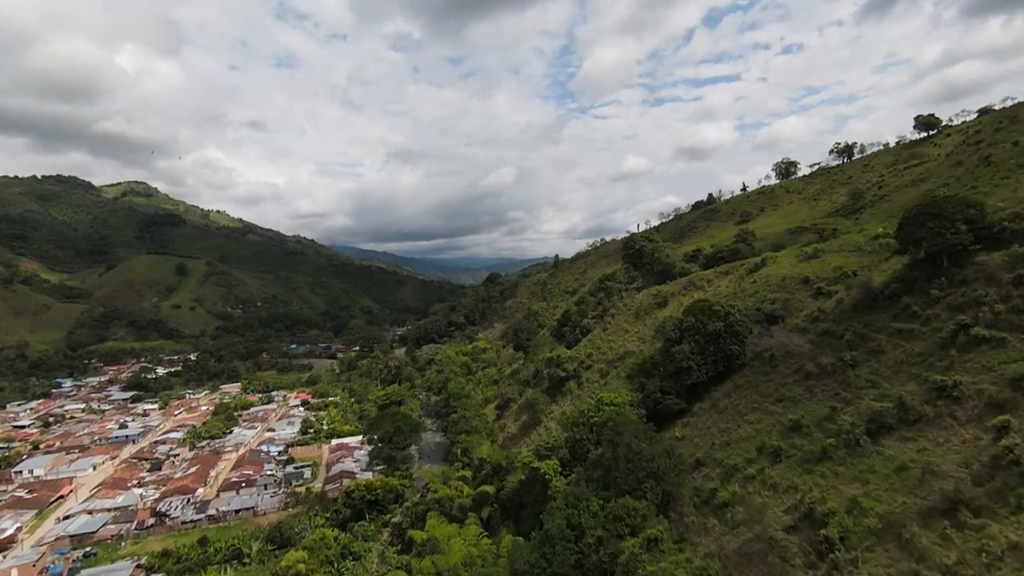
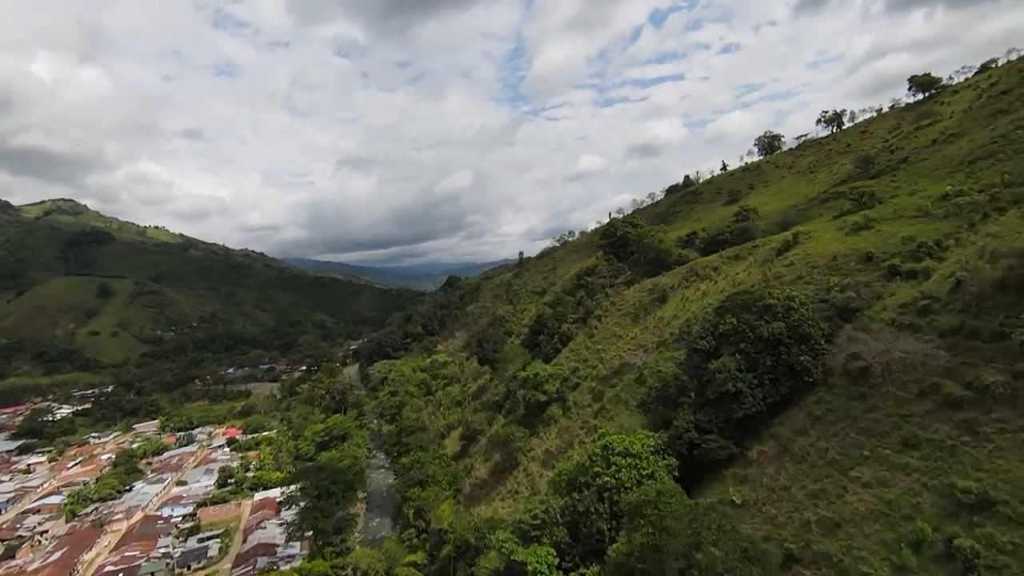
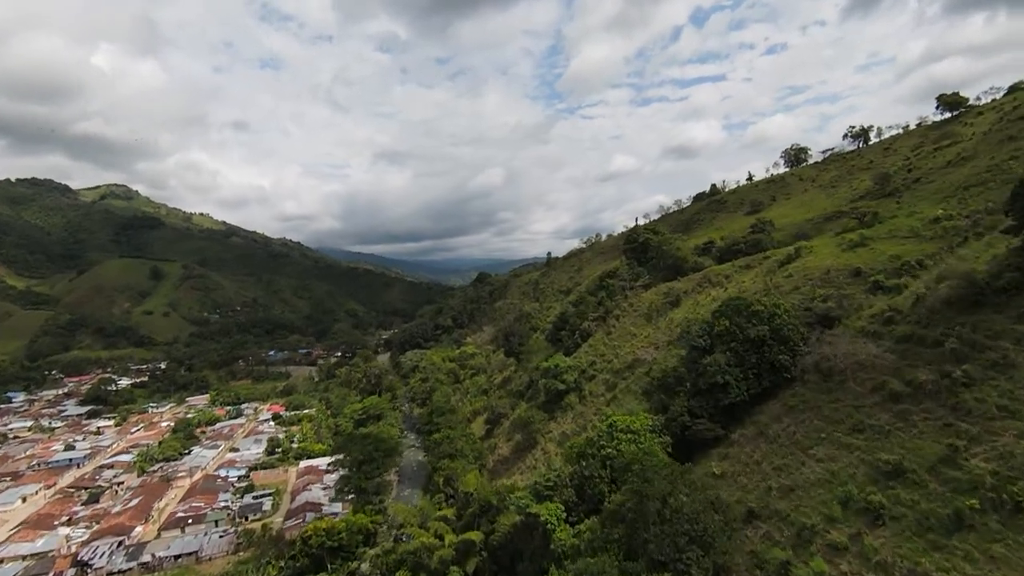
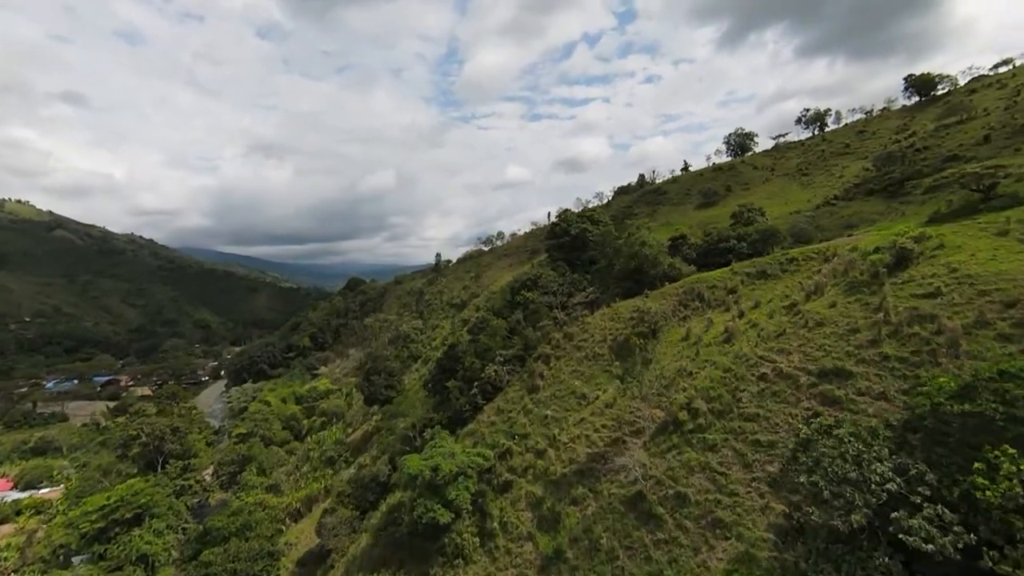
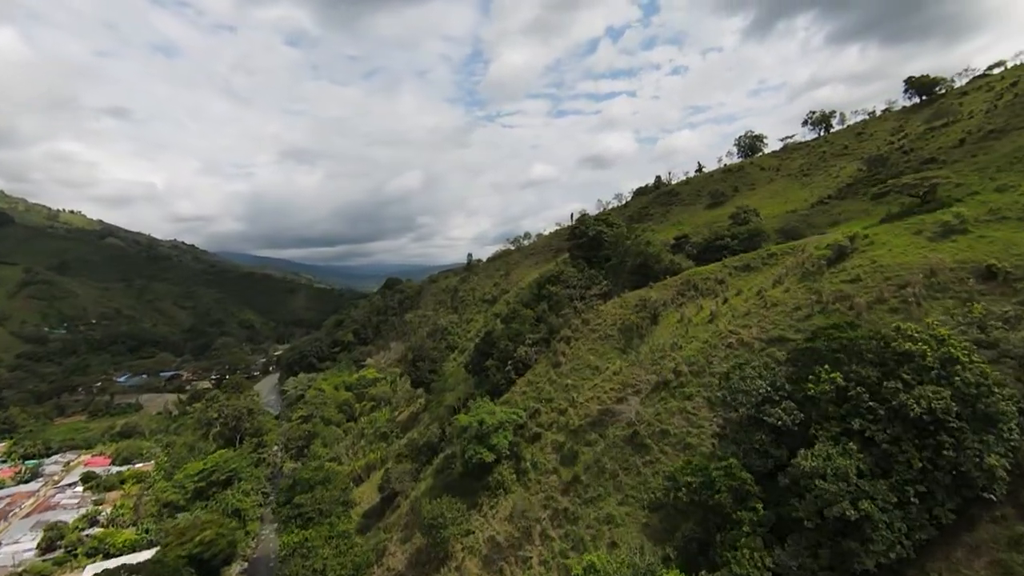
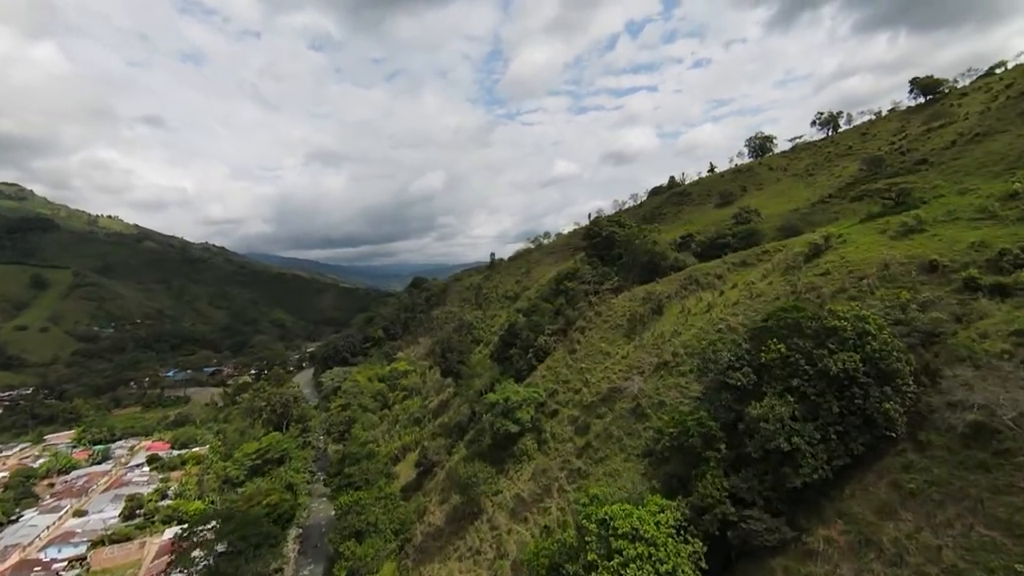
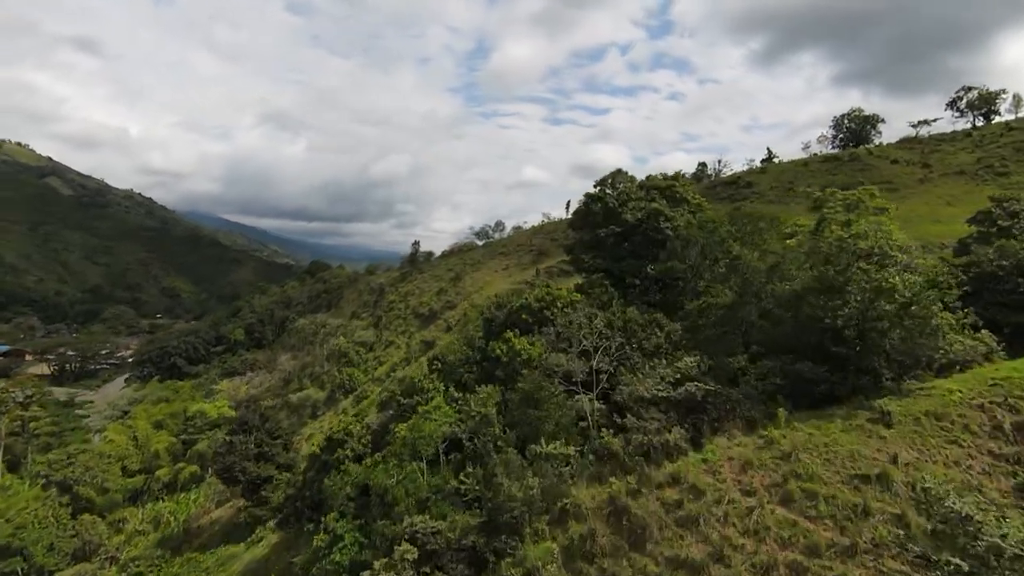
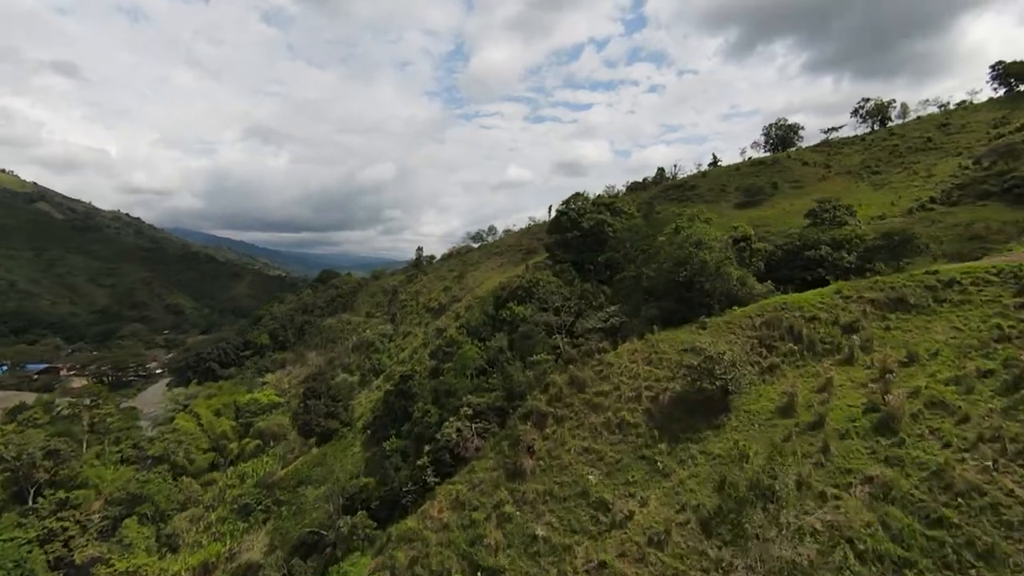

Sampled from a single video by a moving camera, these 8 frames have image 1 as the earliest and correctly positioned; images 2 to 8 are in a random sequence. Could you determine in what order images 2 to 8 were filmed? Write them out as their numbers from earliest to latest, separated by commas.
3, 2, 6, 5, 4, 8, 7
